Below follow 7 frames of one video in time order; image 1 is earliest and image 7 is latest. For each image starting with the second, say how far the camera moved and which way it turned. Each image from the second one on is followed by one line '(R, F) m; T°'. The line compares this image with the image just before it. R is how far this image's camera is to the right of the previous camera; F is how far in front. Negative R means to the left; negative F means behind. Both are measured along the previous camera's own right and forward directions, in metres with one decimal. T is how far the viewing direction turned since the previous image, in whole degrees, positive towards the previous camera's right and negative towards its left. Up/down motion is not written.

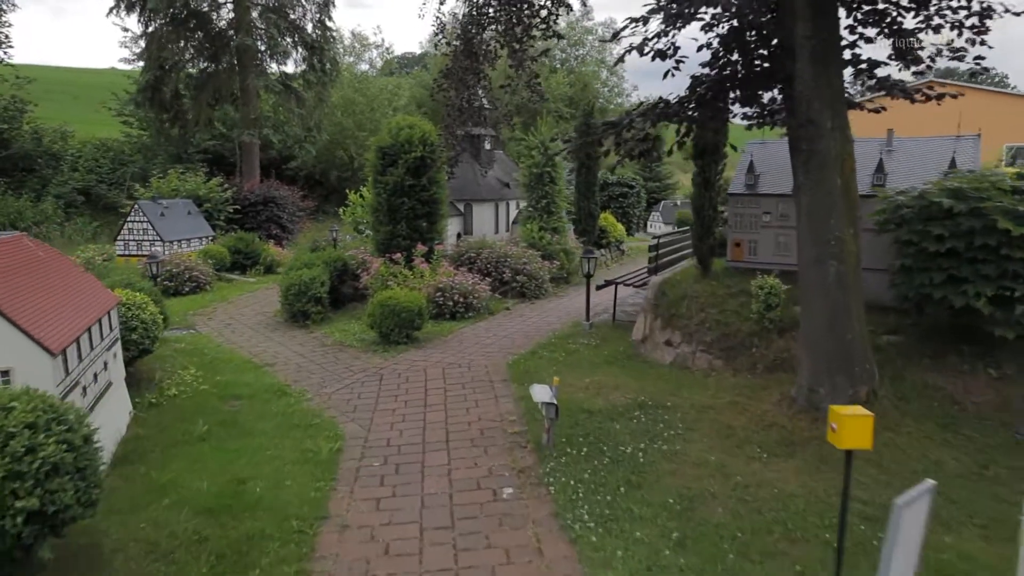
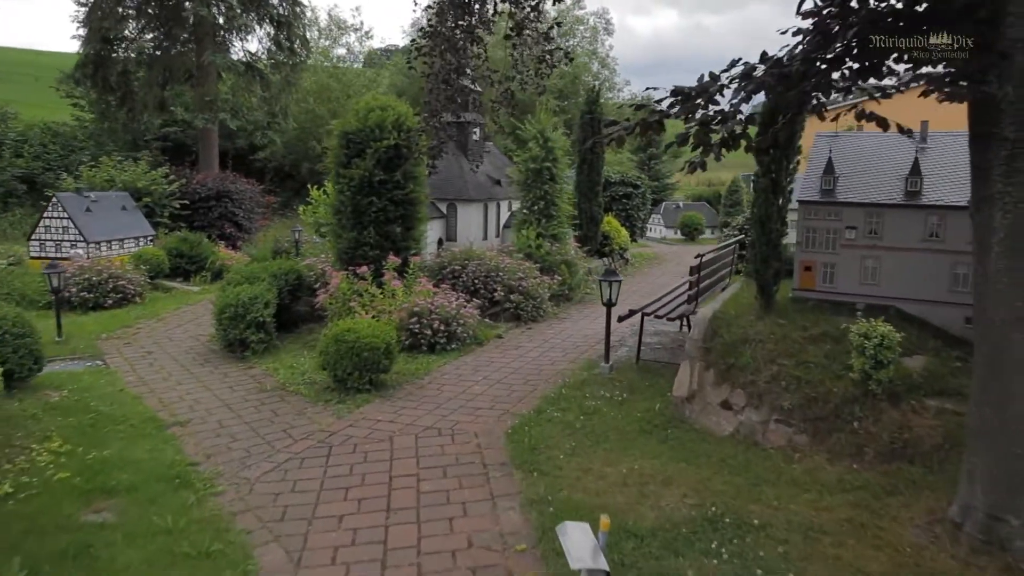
(-0.2, +2.5) m; +2°
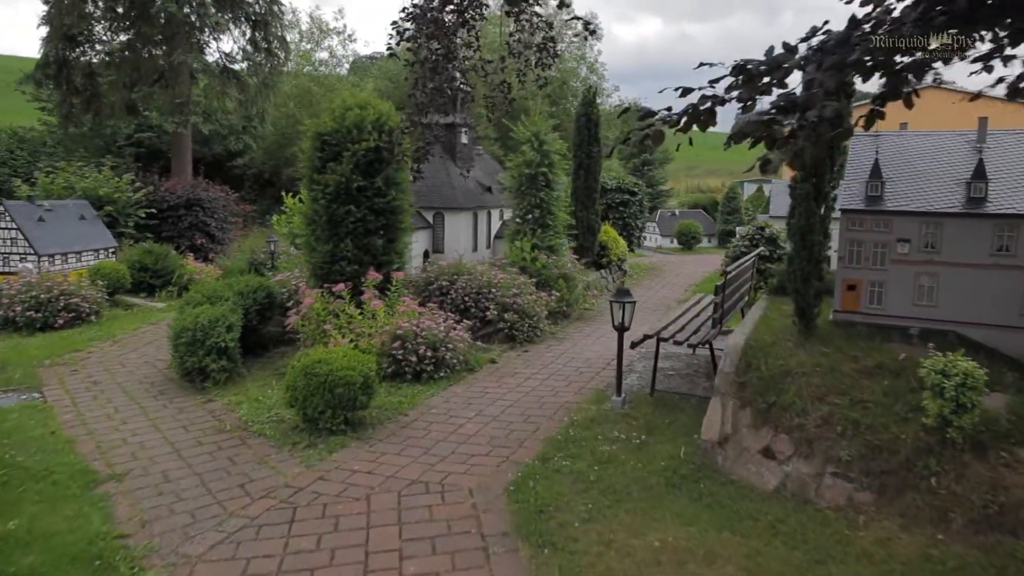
(-0.1, +1.1) m; +1°
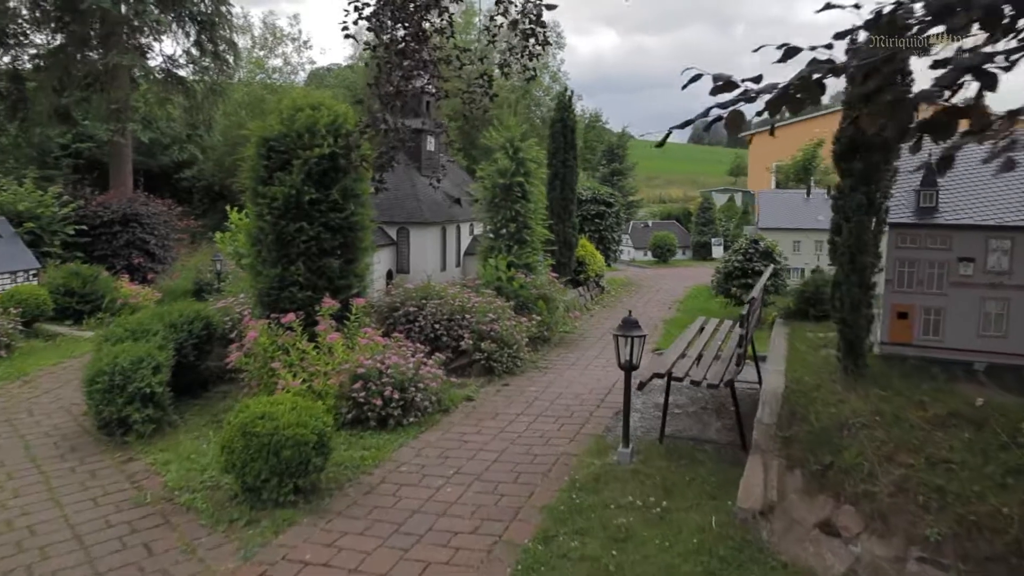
(-0.2, +1.2) m; +3°
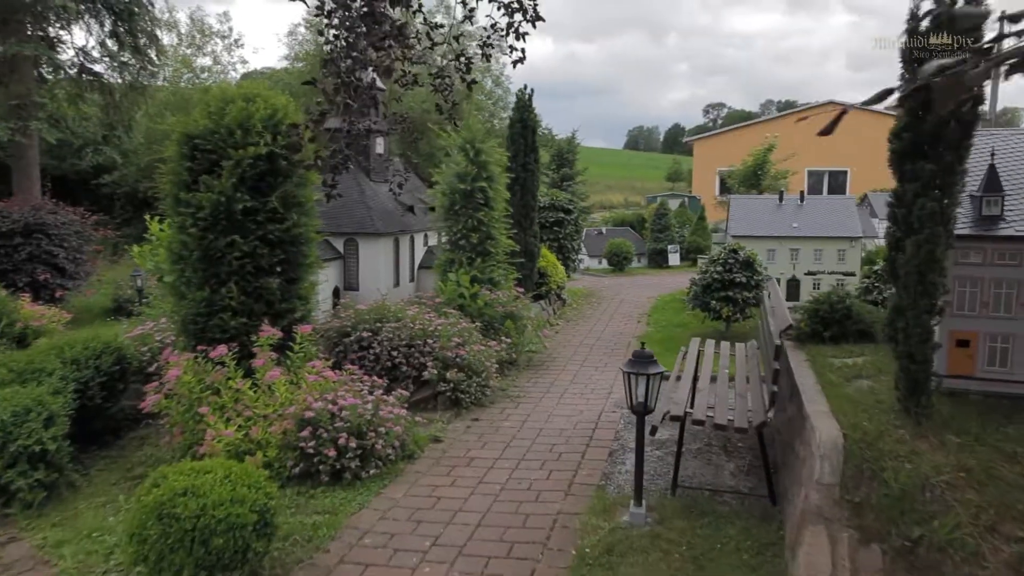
(-0.3, +1.1) m; +5°
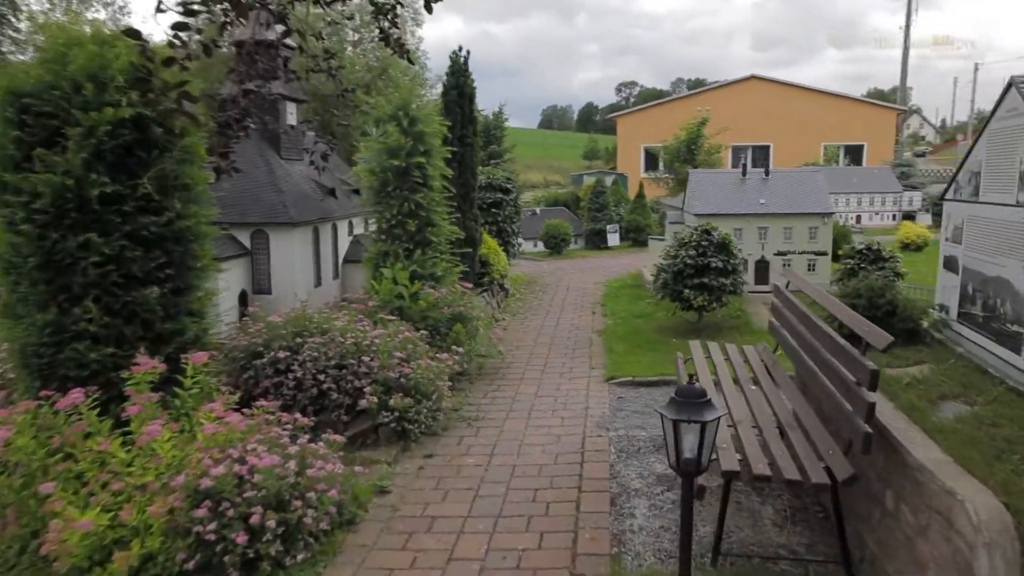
(-0.3, +1.6) m; +6°
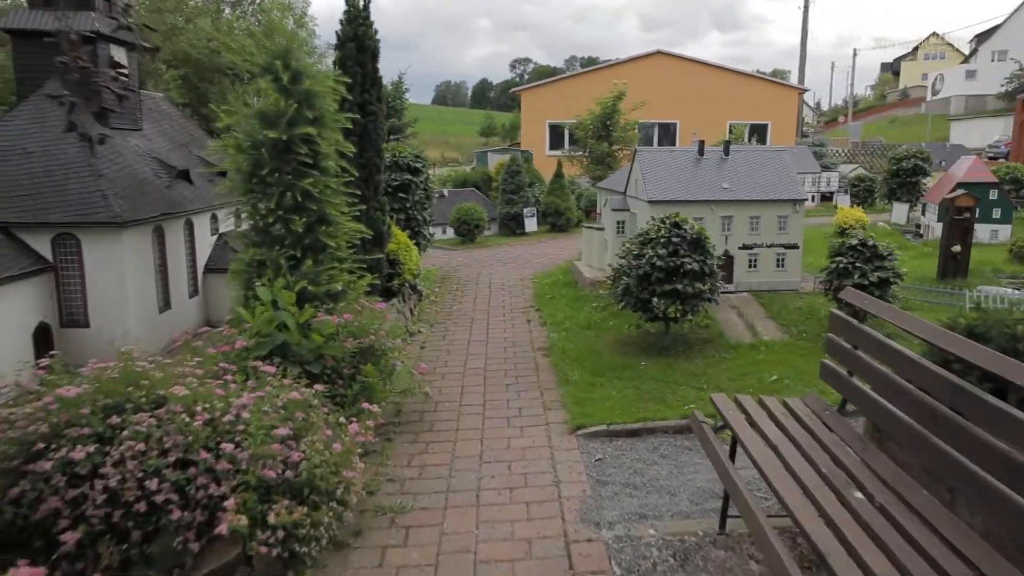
(-0.3, +2.2) m; +8°
